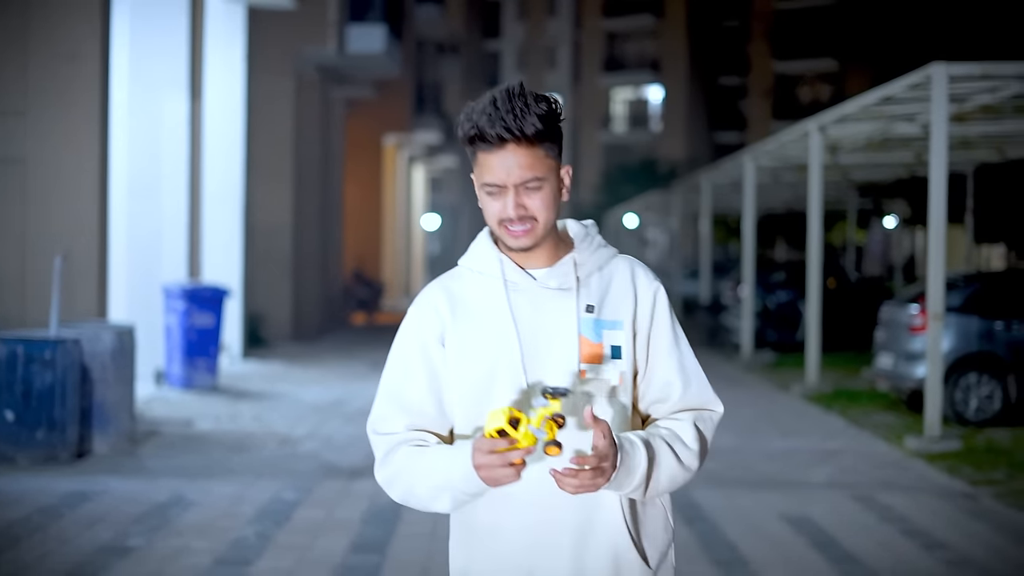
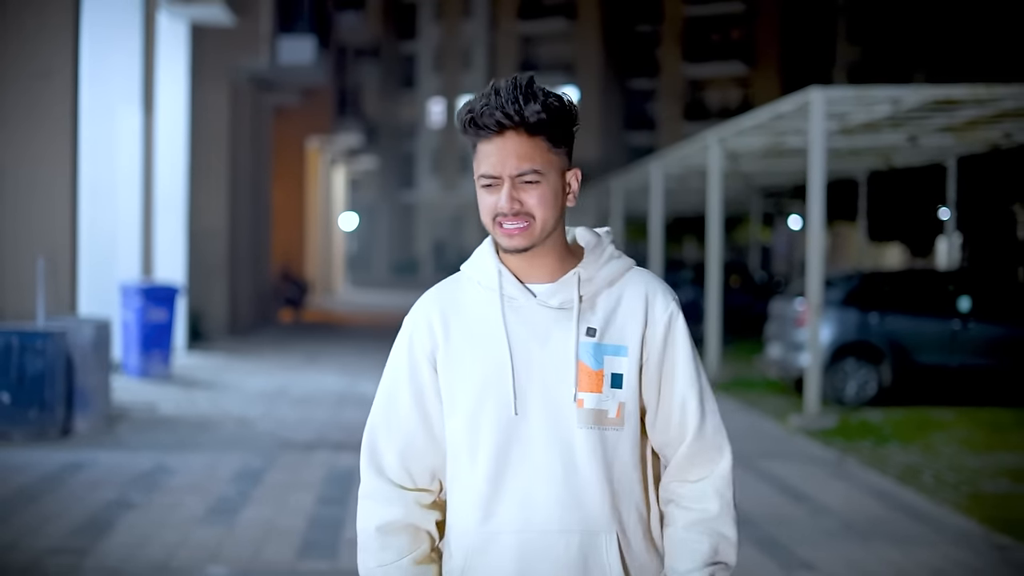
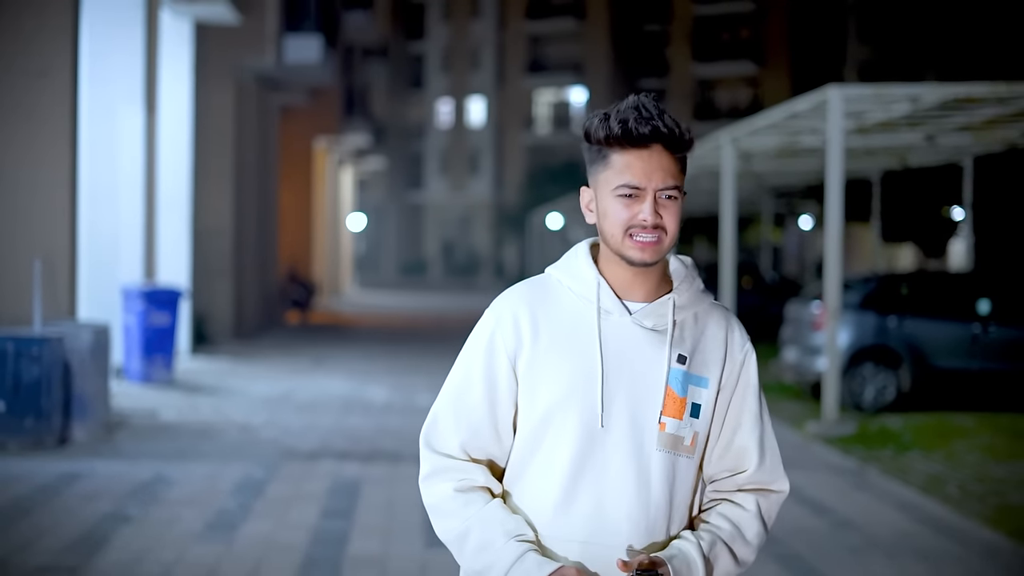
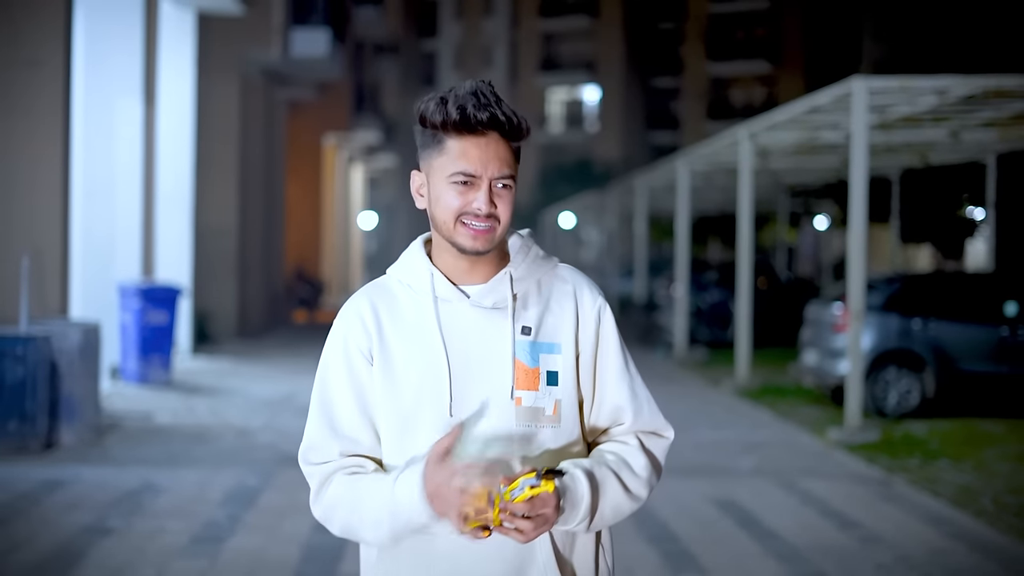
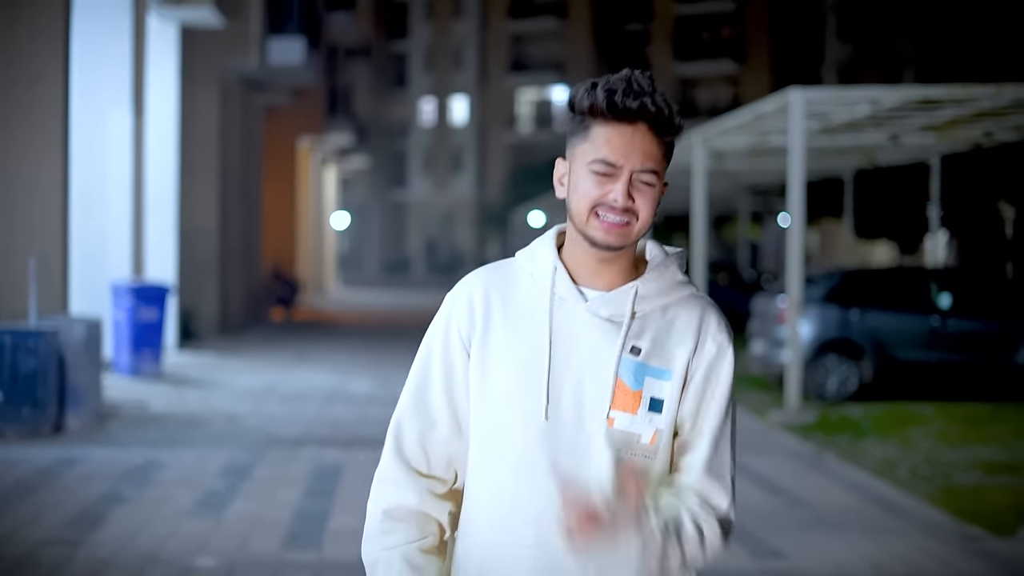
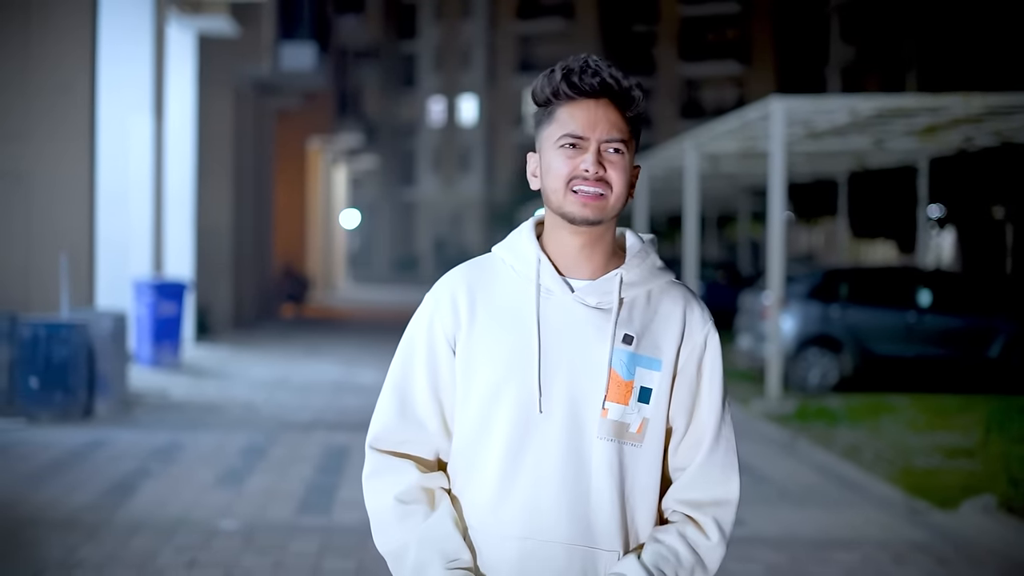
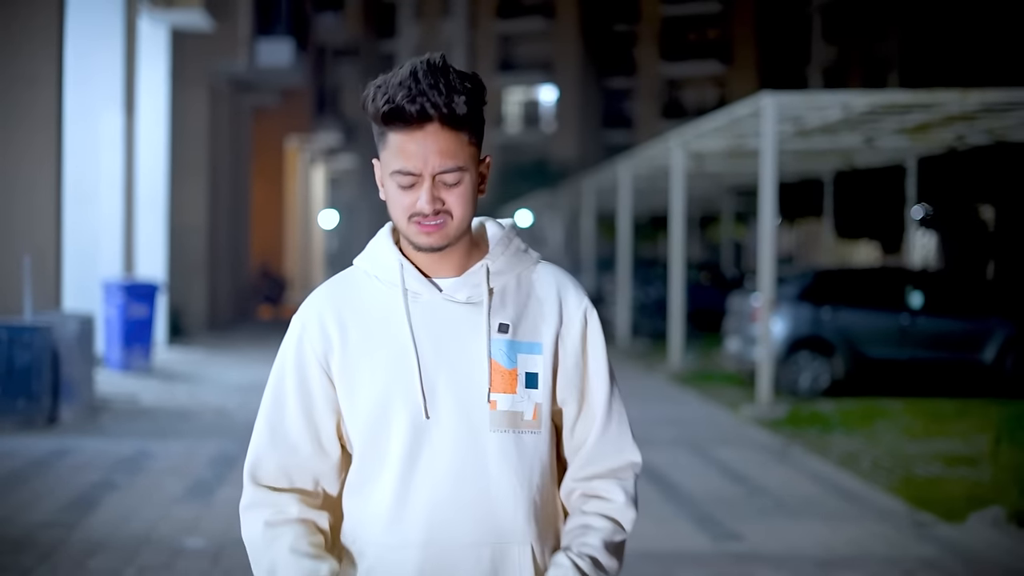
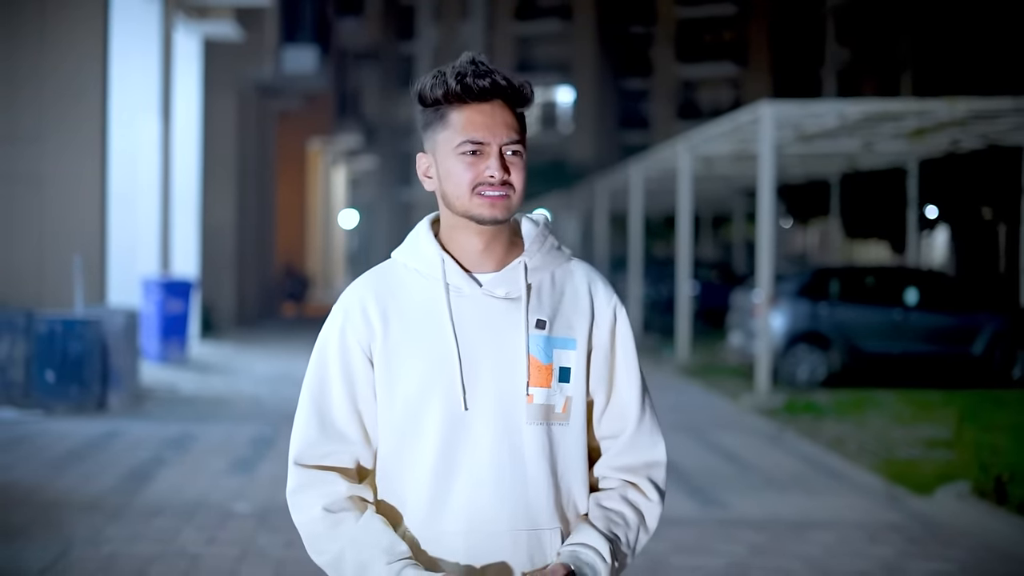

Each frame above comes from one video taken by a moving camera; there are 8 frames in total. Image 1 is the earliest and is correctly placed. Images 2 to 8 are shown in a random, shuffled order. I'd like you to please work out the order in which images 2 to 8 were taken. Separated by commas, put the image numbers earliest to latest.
4, 3, 2, 5, 7, 6, 8
